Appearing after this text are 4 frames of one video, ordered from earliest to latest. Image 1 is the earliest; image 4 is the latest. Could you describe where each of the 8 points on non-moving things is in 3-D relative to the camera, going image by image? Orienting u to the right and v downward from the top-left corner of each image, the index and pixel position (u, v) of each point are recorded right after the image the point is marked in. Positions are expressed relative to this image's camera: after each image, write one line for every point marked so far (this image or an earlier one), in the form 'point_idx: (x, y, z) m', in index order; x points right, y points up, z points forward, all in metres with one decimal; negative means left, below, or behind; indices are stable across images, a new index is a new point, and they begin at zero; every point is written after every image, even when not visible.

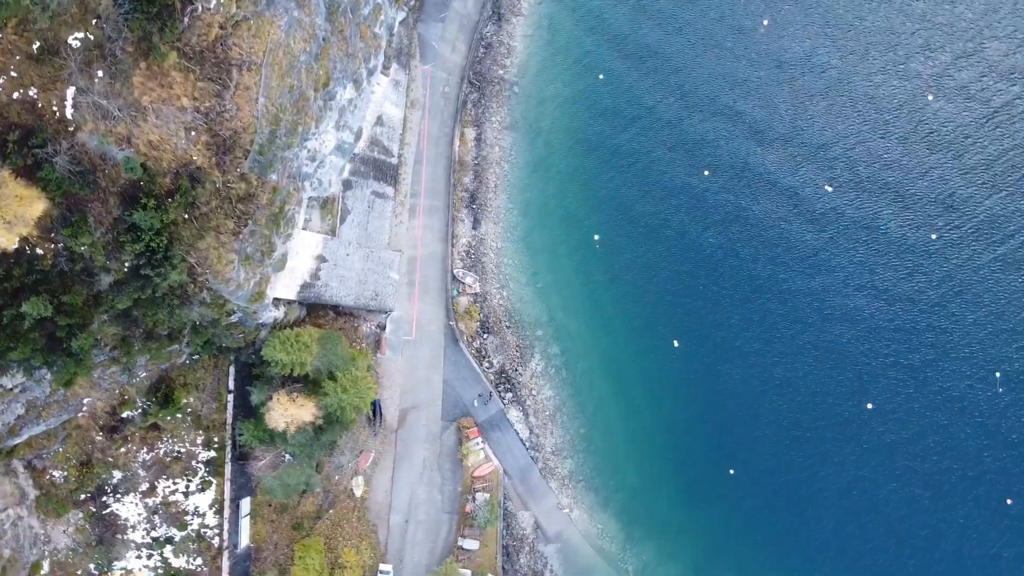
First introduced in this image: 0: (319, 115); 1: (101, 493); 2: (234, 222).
0: (-2.6, +2.3, +16.2) m
1: (-5.9, -3.0, +17.1) m
2: (-3.5, +0.8, +14.9) m
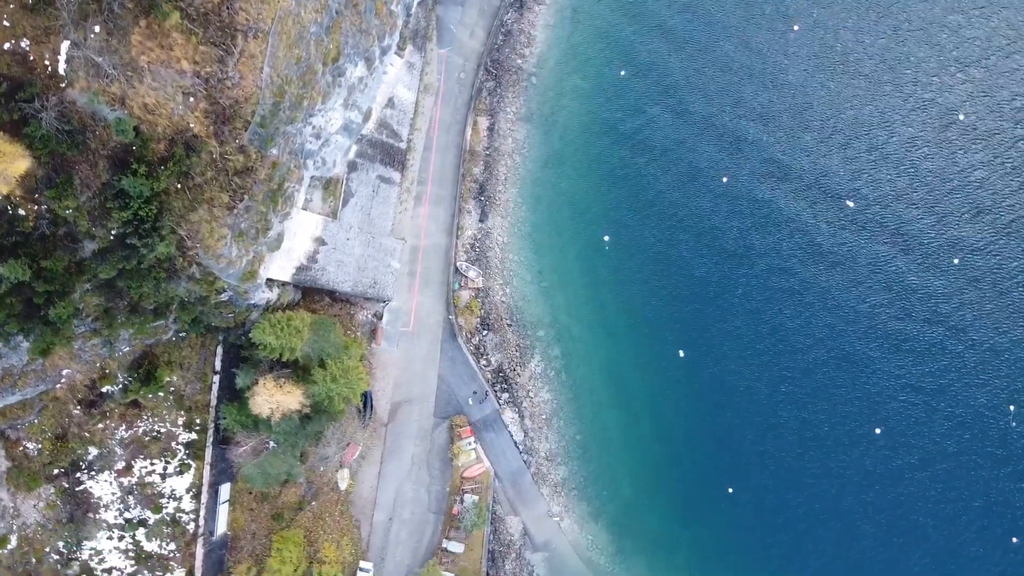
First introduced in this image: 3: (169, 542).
0: (-2.4, +2.6, +15.5) m
1: (-6.1, -2.5, +16.5) m
2: (-3.4, +1.1, +14.2) m
3: (-4.9, -3.6, +17.1) m
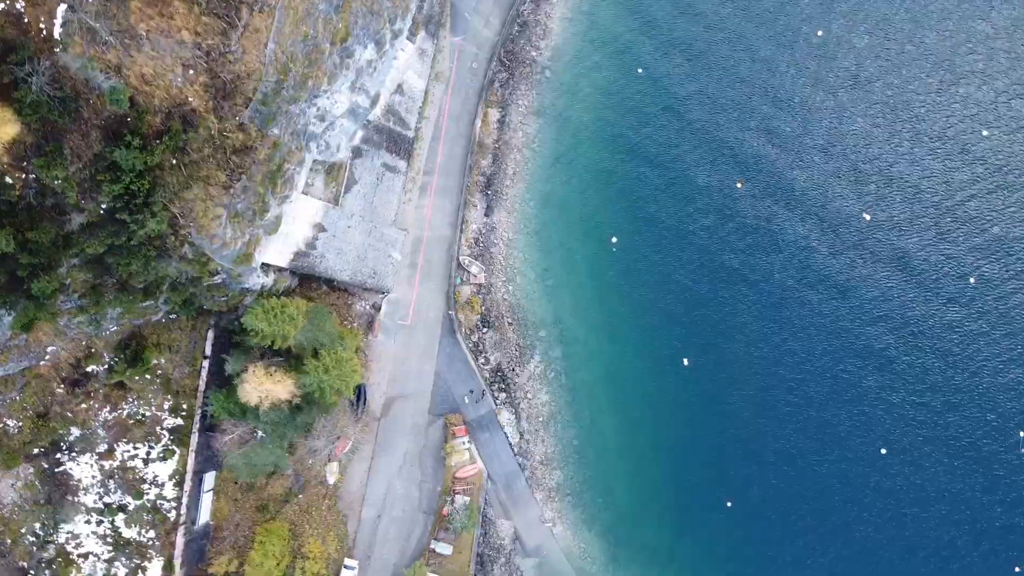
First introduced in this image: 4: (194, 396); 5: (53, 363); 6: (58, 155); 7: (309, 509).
0: (-2.2, +2.7, +15.0) m
1: (-6.1, -2.2, +16.0) m
2: (-3.3, +1.3, +13.7) m
3: (-5.1, -3.4, +16.6) m
4: (-4.4, -1.5, +16.3) m
5: (-5.8, -1.0, +15.2) m
6: (-4.6, +1.4, +12.1) m
7: (-3.1, -3.4, +18.1) m
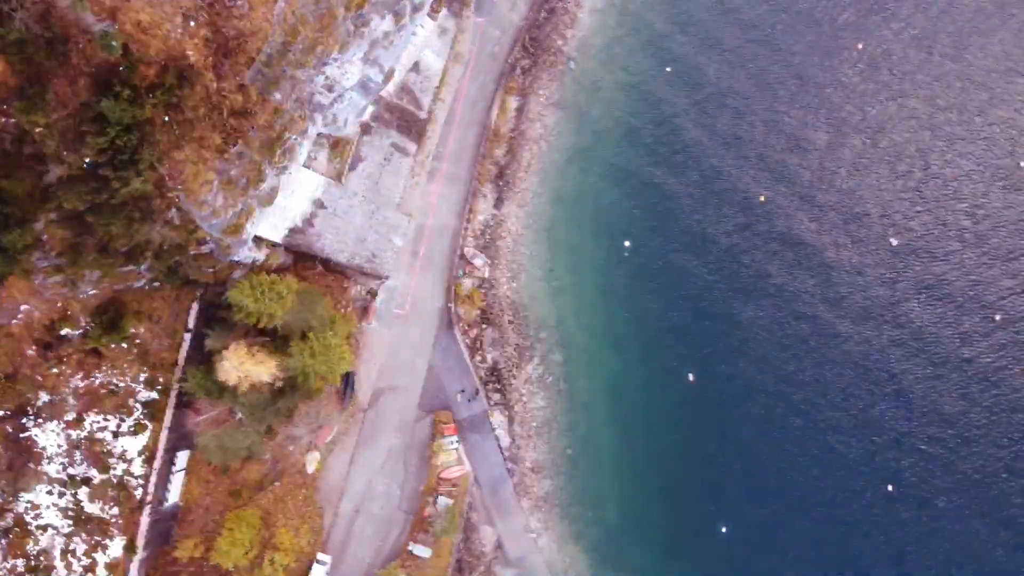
0: (-2.0, +2.9, +14.1) m
1: (-6.2, -1.6, +15.1) m
2: (-3.1, +1.6, +12.9) m
3: (-5.3, -2.9, +15.7) m
4: (-4.4, -1.1, +15.5) m
5: (-5.9, -0.4, +14.3) m
6: (-4.5, +1.8, +11.3) m
7: (-3.3, -3.1, +17.3) m
